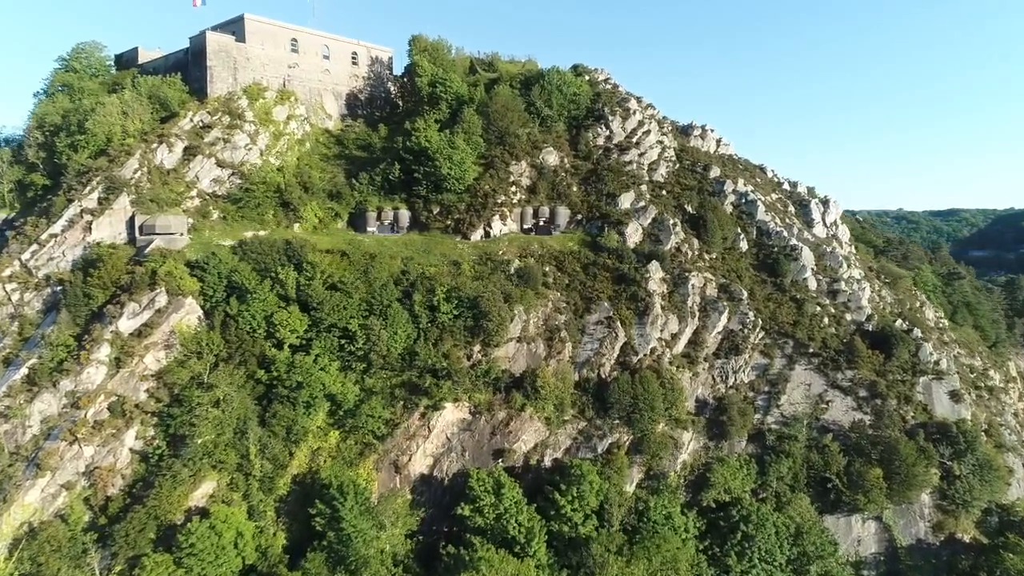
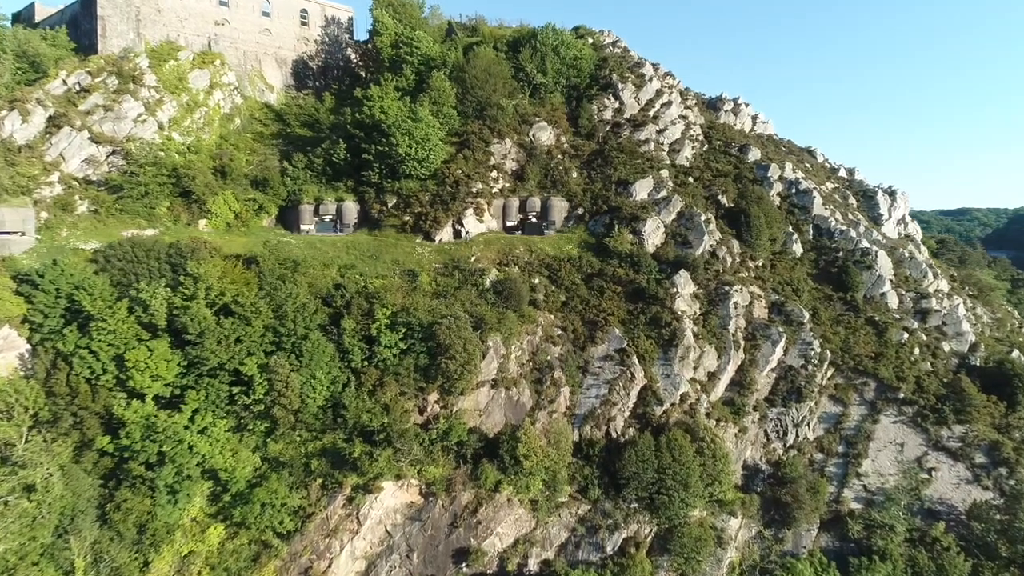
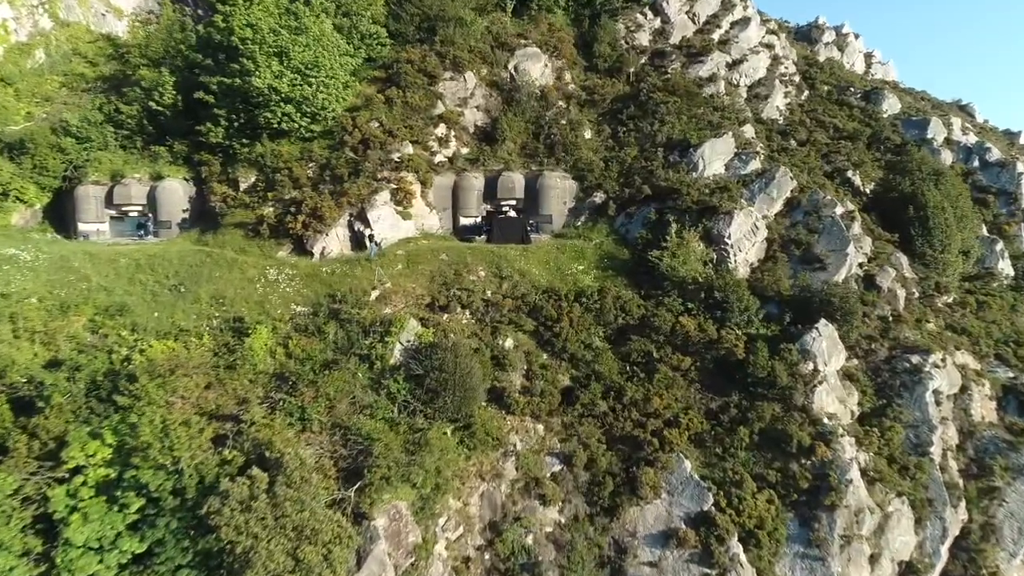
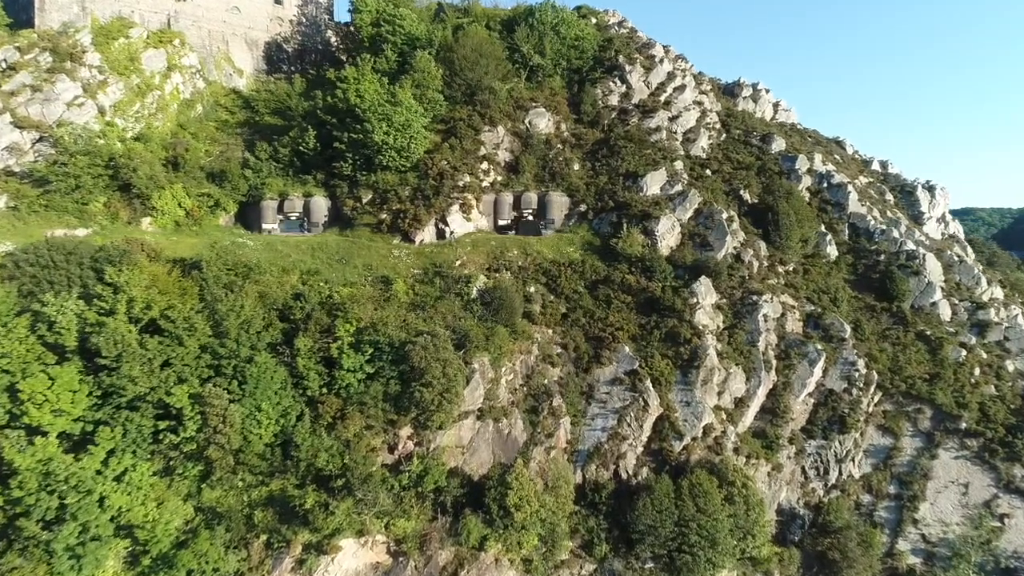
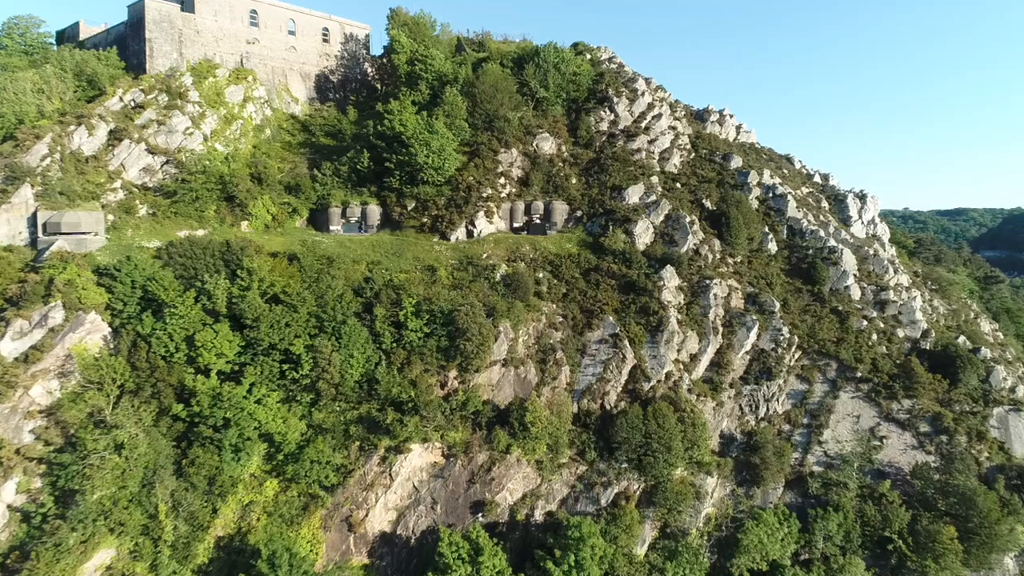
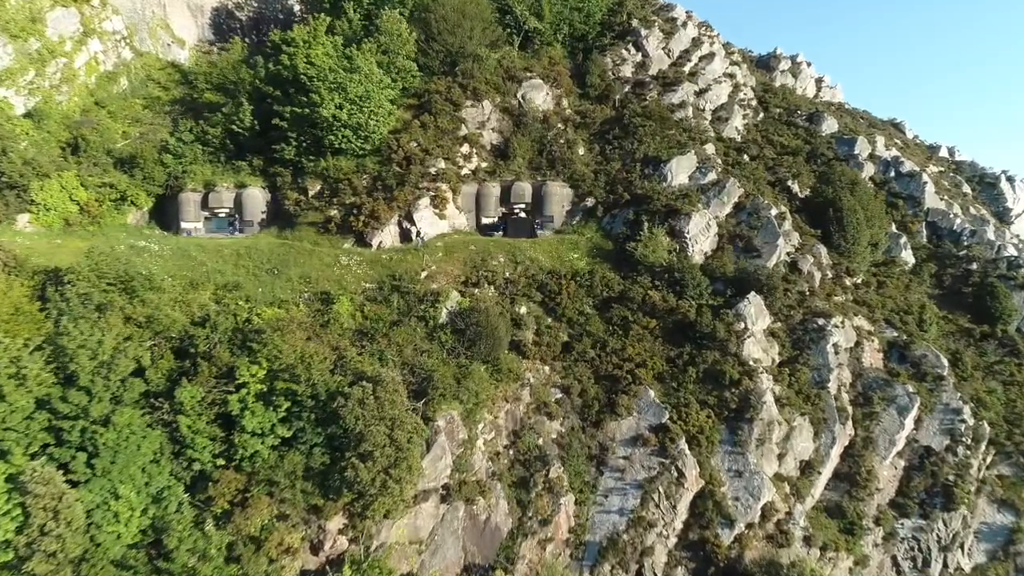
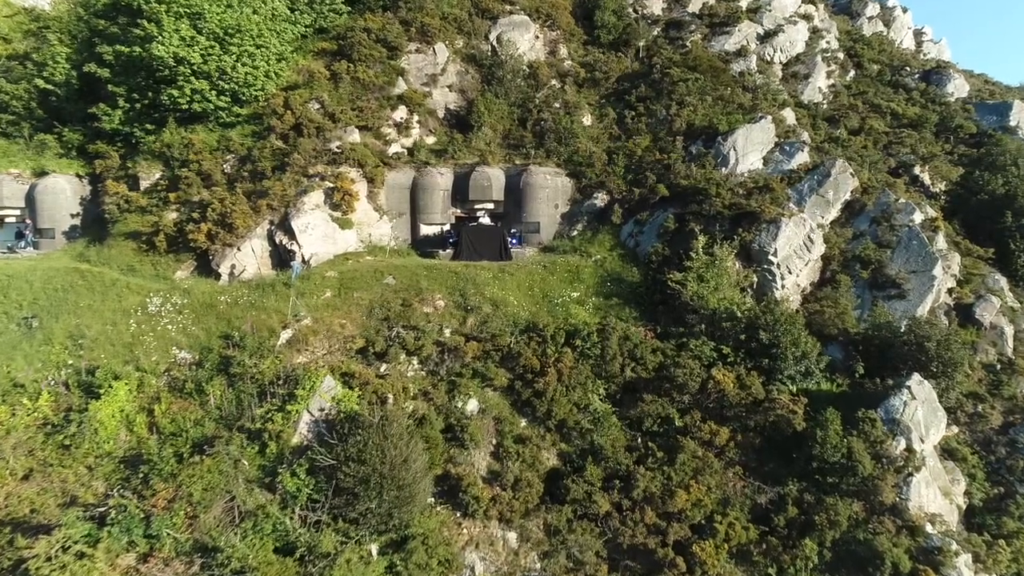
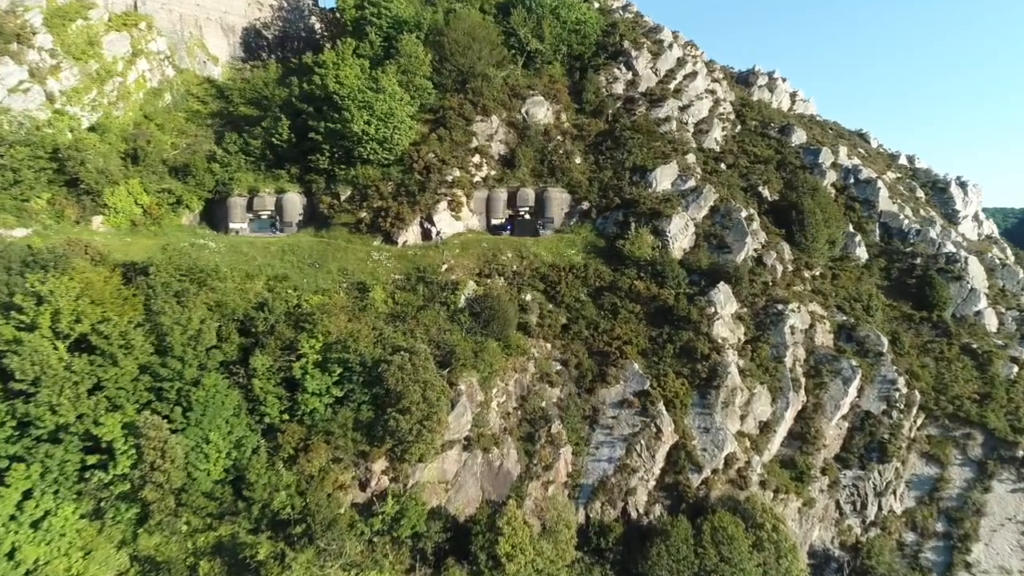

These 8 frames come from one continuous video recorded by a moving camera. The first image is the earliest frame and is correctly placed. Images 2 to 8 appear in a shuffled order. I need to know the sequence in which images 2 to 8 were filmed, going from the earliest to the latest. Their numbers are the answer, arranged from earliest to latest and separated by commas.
5, 2, 4, 8, 6, 3, 7
